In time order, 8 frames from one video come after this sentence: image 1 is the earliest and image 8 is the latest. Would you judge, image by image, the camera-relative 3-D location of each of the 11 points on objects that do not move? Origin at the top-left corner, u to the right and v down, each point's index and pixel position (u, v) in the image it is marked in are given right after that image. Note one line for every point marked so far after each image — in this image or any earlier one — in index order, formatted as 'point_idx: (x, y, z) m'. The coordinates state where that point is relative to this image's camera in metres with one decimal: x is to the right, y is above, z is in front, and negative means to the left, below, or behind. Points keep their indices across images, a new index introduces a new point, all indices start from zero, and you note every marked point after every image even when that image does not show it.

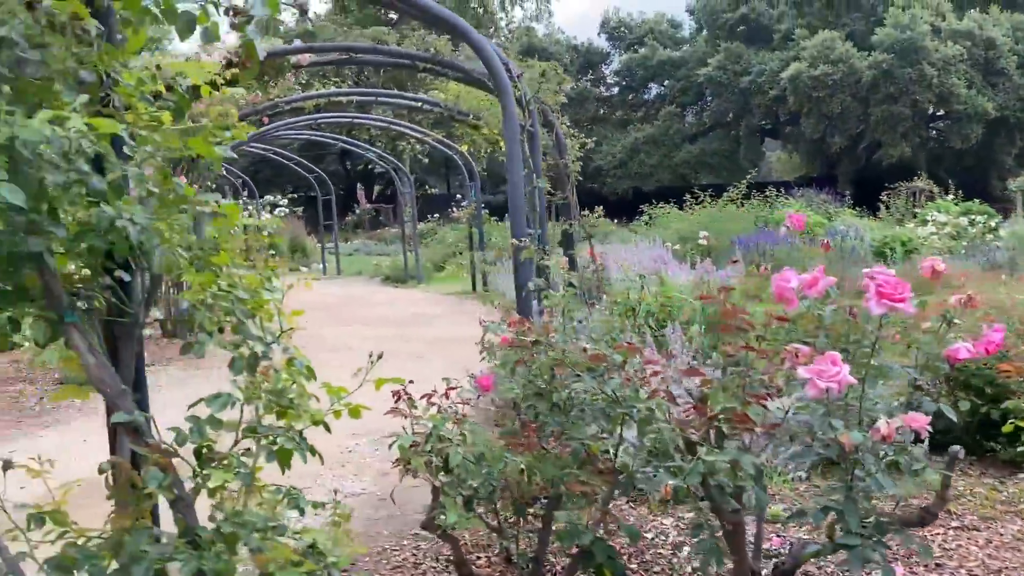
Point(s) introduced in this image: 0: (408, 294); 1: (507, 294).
0: (-1.3, -0.2, +11.4) m
1: (0.0, -0.2, +9.5) m
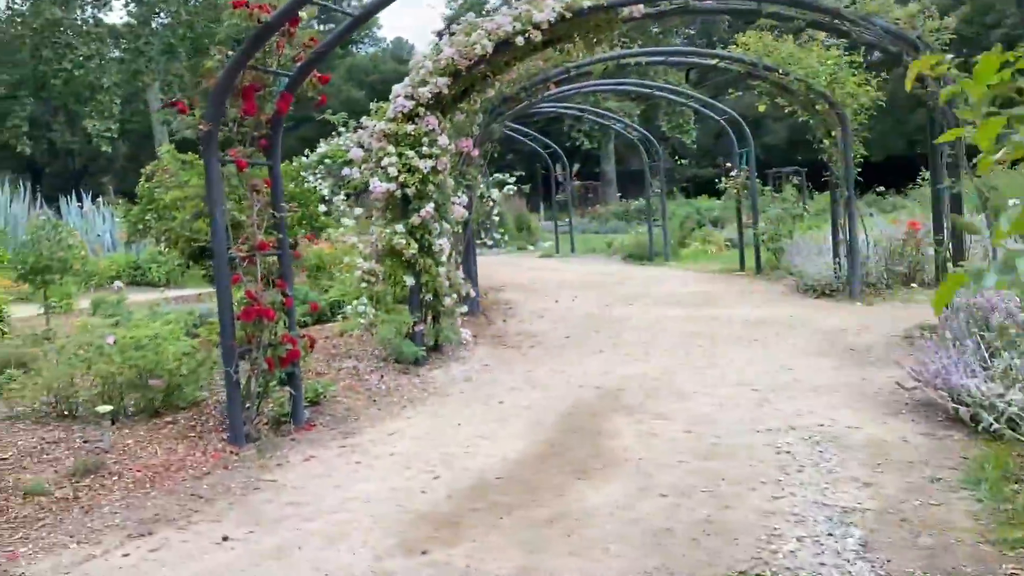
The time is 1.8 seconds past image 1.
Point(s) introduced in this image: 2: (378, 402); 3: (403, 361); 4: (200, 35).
0: (+2.0, +0.1, +10.7) m
1: (+2.9, +0.1, +8.6) m
2: (-0.8, -0.7, +4.9) m
3: (-0.7, -0.5, +5.8) m
4: (-6.4, +5.1, +17.5) m
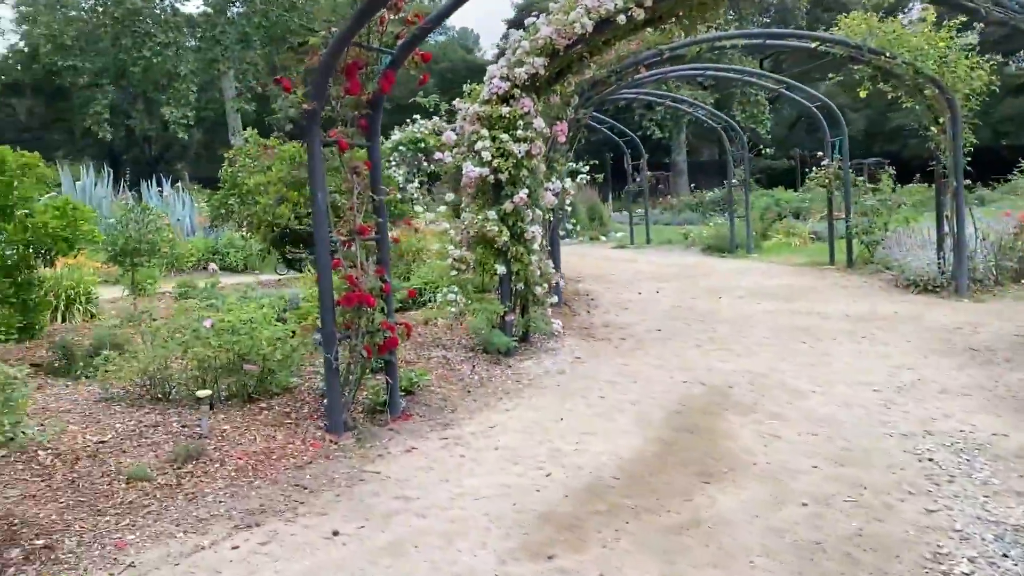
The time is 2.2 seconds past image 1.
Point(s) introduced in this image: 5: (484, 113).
0: (+3.0, +0.2, +10.3) m
1: (+3.8, +0.1, +8.1) m
2: (-0.2, -0.6, +4.8) m
3: (-0.1, -0.4, +5.6) m
4: (-4.9, +5.4, +17.6) m
5: (-0.2, +1.1, +5.6) m
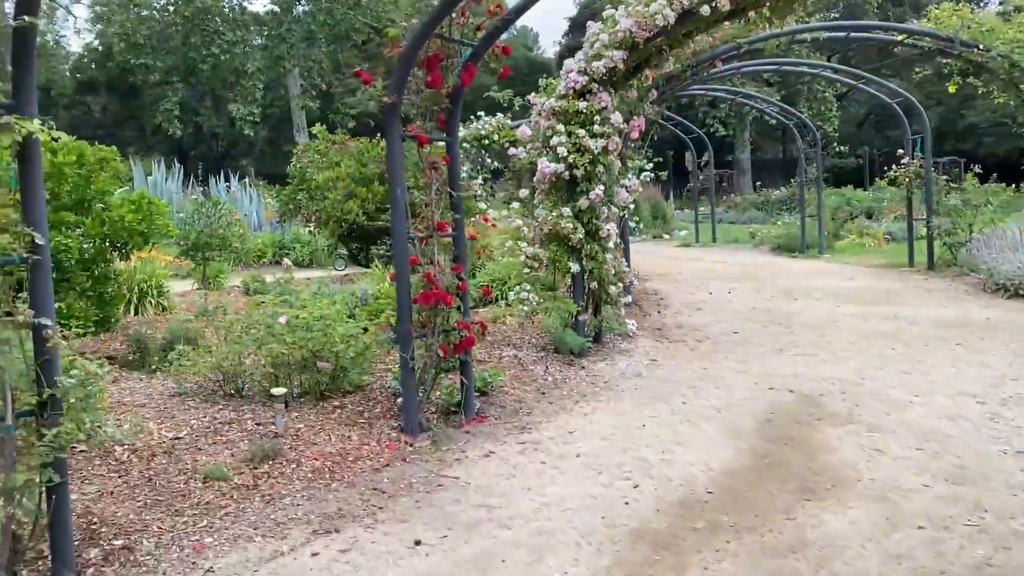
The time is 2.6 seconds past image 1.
0: (+3.7, +0.2, +10.0) m
1: (+4.4, +0.1, +7.7) m
2: (+0.2, -0.6, +4.6) m
3: (+0.3, -0.4, +5.5) m
4: (-3.5, +5.5, +17.7) m
5: (+0.3, +1.1, +5.4) m
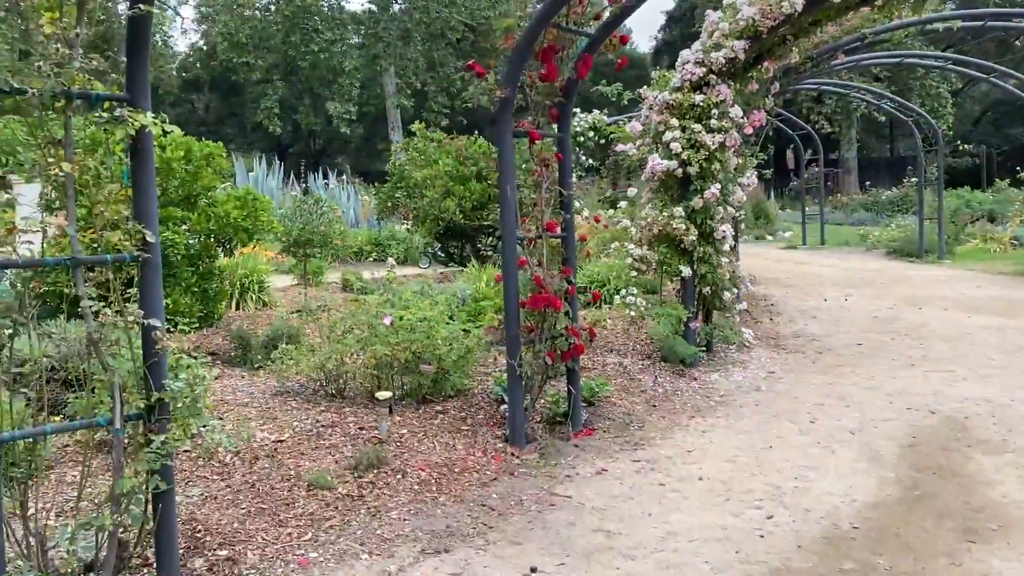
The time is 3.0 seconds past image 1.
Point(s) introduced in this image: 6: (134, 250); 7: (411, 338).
0: (+4.8, +0.1, +9.3) m
1: (+5.2, 0.0, +7.0) m
2: (+0.8, -0.6, +4.4) m
3: (+1.0, -0.4, +5.2) m
4: (-1.5, +5.5, +17.8) m
5: (+1.0, +1.1, +5.2) m
6: (-1.1, +0.1, +2.4) m
7: (-0.5, -0.3, +4.3) m
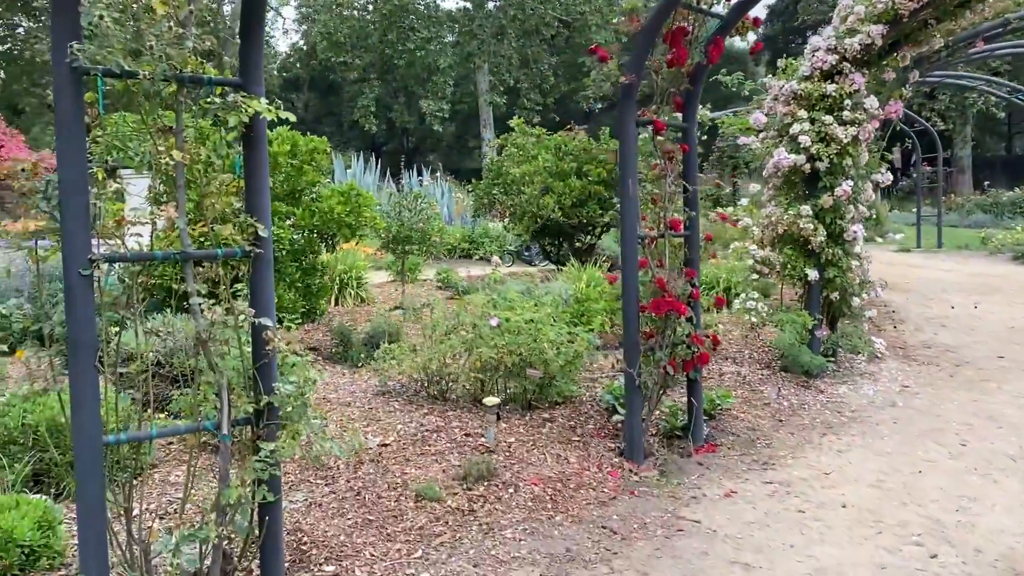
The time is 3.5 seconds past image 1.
0: (+5.8, 0.0, +8.5) m
1: (+6.0, -0.1, +6.2) m
2: (+1.3, -0.6, +4.0) m
3: (+1.6, -0.5, +4.8) m
4: (+0.4, +5.6, +17.6) m
5: (+1.6, +1.1, +4.8) m
6: (-0.7, +0.1, +2.3) m
7: (0.0, -0.3, +4.1) m
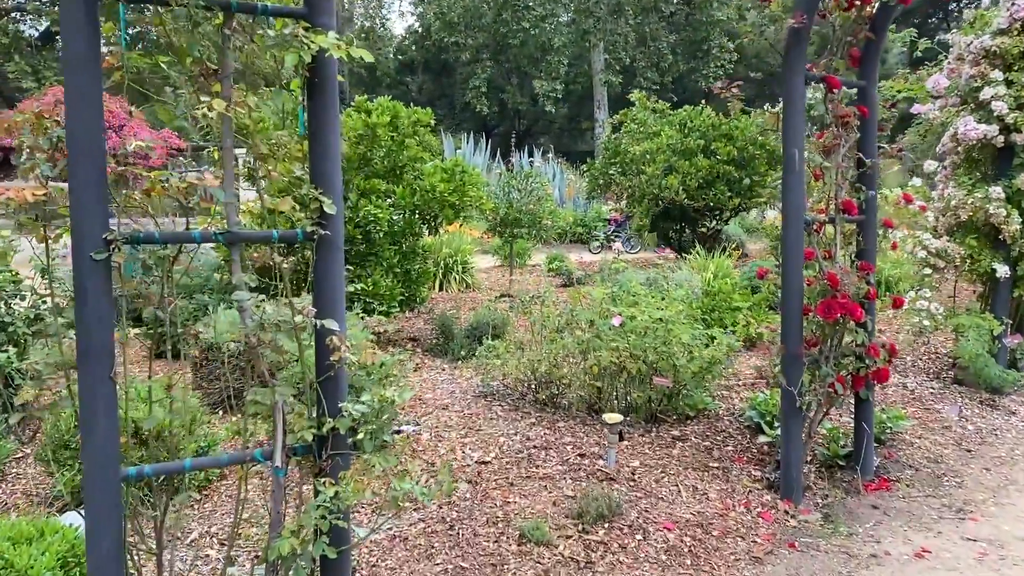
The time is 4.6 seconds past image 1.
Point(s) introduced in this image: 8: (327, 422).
0: (+6.9, 0.0, +7.2) m
1: (+6.7, -0.2, +4.8) m
2: (+1.8, -0.6, +3.2) m
3: (+2.2, -0.5, +4.0) m
4: (+2.8, +5.8, +16.7) m
5: (+2.2, +1.1, +3.9) m
6: (-0.4, +0.1, +1.8) m
7: (+0.5, -0.2, +3.5) m
8: (-0.4, -0.3, +1.8) m
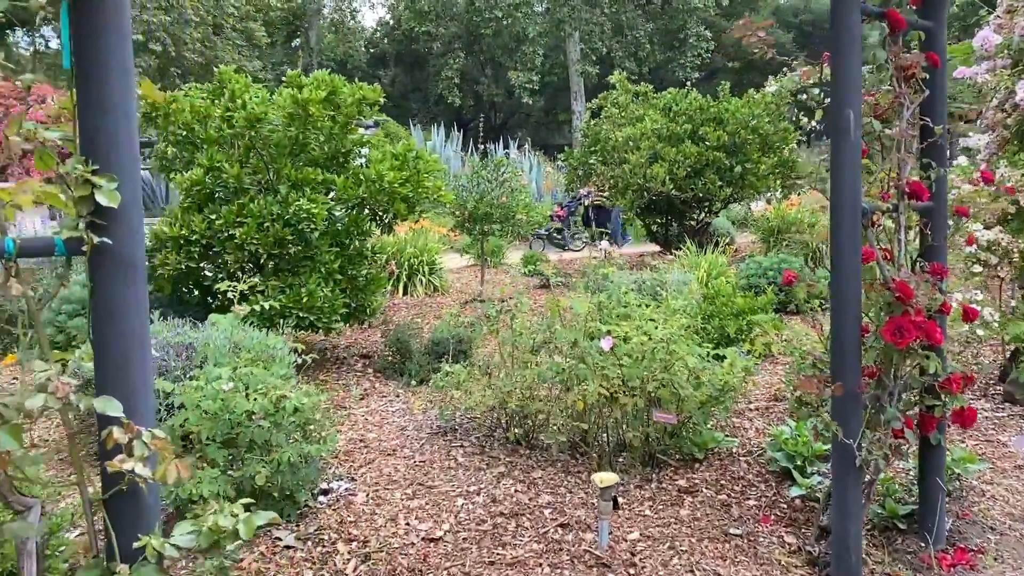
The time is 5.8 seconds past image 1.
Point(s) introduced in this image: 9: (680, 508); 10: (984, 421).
0: (+6.6, +0.1, +6.5) m
1: (+6.6, -0.1, +4.2) m
2: (+1.6, -0.6, +2.5) m
3: (+2.0, -0.5, +3.3) m
4: (+2.2, +5.9, +15.9) m
5: (+2.1, +1.1, +3.2) m
6: (-0.5, +0.1, +1.0) m
7: (+0.4, -0.3, +2.7) m
8: (-0.5, -0.3, +1.0) m
9: (+0.5, -0.6, +2.5) m
10: (+1.8, -0.5, +3.2) m
